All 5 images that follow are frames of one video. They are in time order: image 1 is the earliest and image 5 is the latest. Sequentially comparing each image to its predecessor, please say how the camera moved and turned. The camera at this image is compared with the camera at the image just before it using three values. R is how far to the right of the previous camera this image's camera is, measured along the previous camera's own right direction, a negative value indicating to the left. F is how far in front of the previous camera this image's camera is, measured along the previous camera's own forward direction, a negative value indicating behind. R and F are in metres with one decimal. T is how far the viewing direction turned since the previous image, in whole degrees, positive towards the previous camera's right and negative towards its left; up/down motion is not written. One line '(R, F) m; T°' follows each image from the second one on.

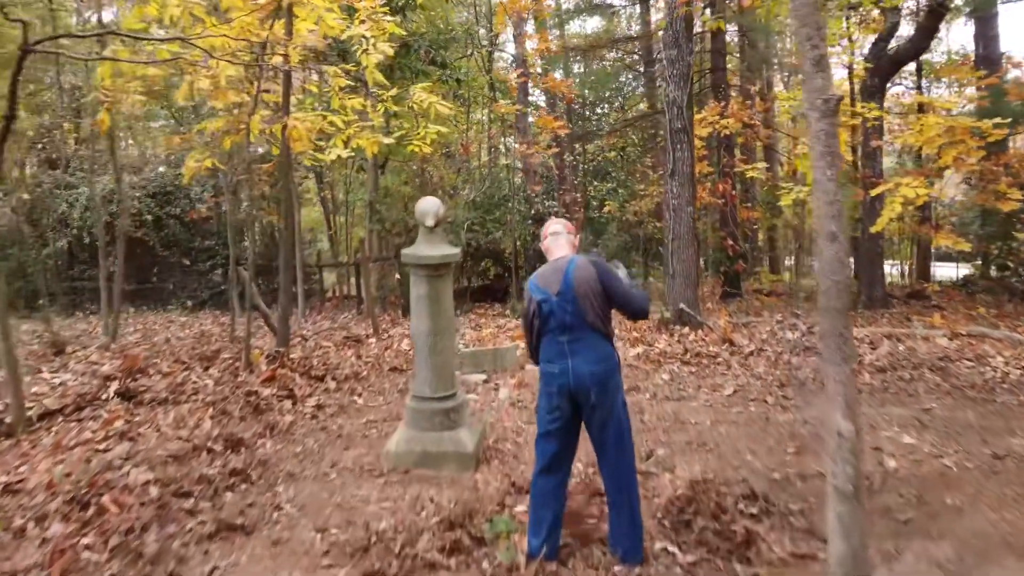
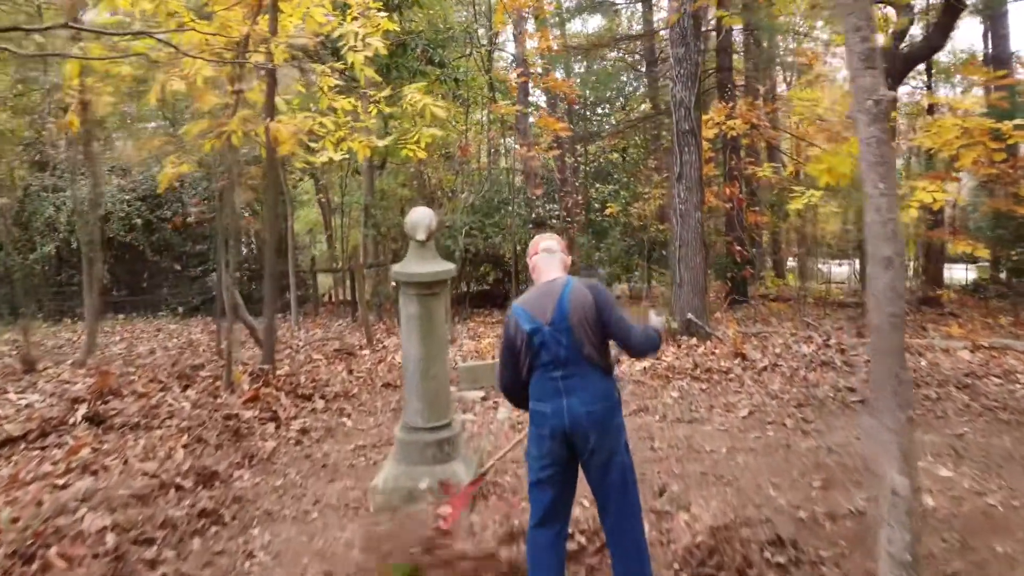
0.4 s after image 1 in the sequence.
(0.0, +0.5) m; 0°
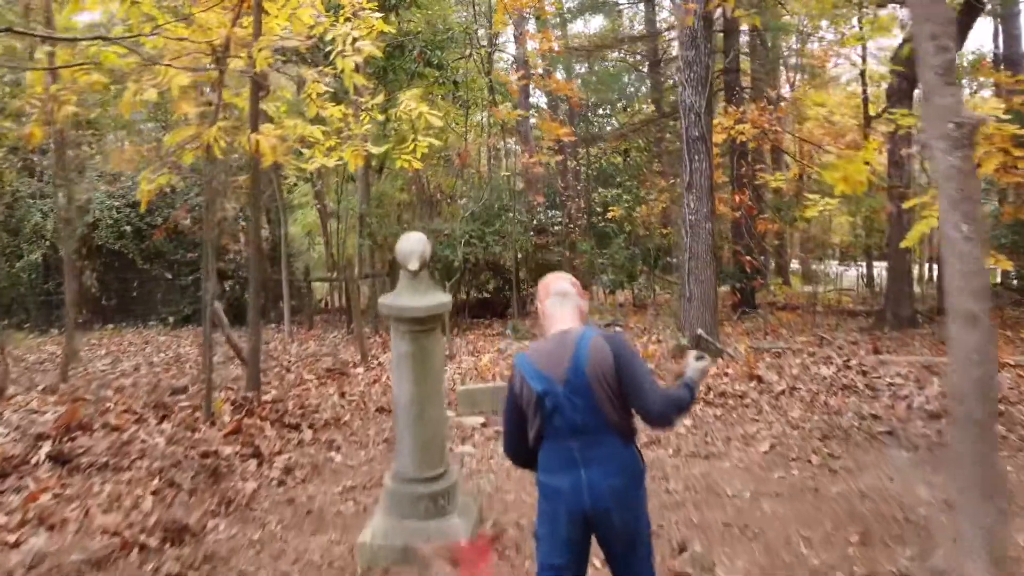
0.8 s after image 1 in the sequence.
(0.0, +0.5) m; 0°
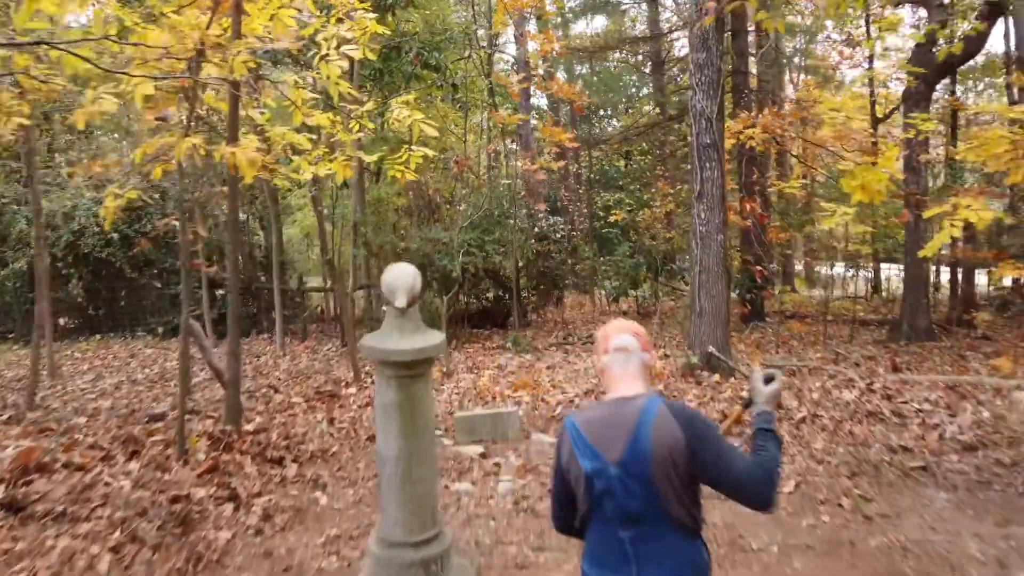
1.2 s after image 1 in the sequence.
(0.0, +0.5) m; 0°
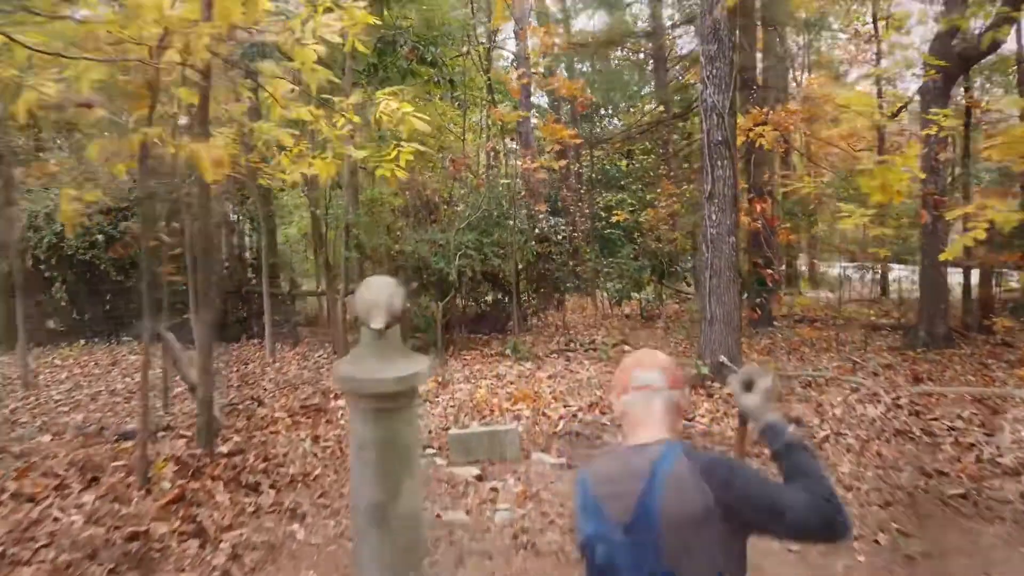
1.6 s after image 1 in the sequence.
(0.0, +0.6) m; 0°
